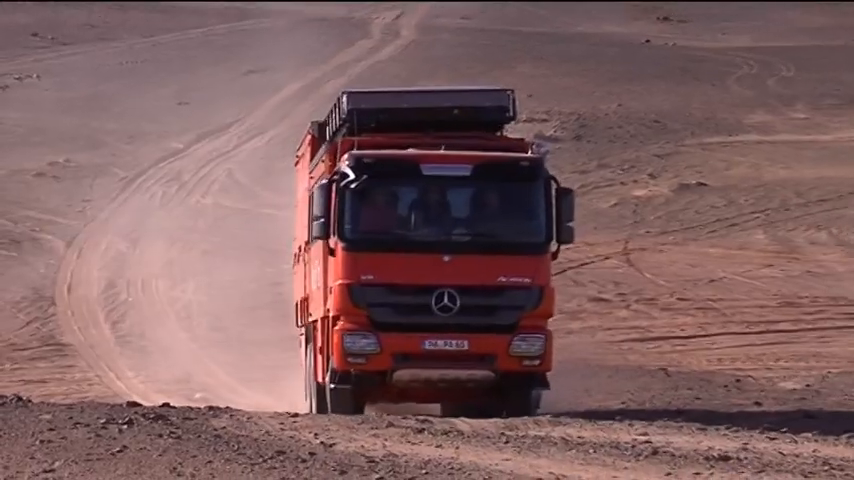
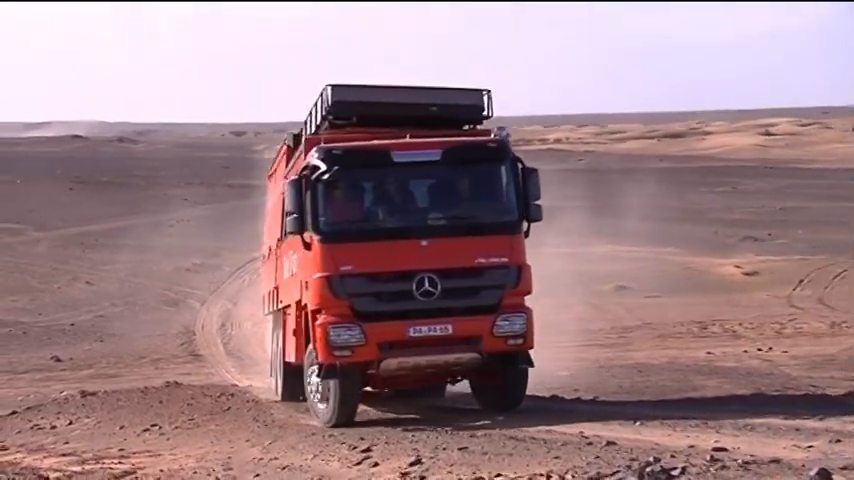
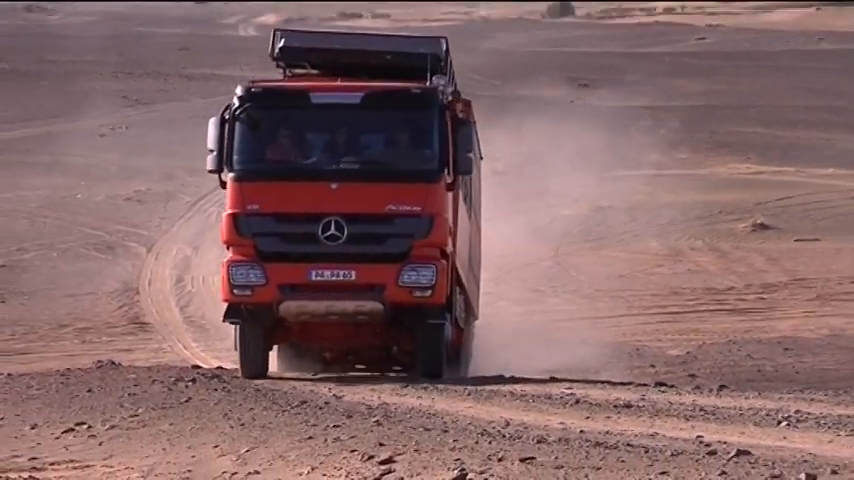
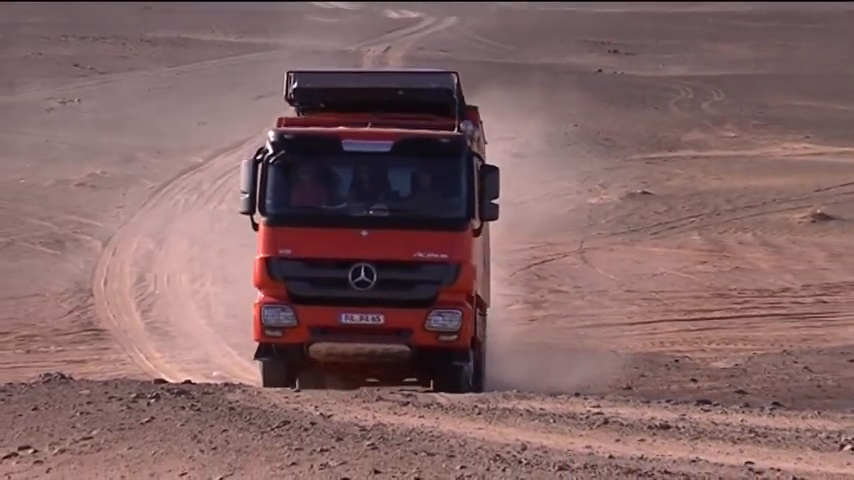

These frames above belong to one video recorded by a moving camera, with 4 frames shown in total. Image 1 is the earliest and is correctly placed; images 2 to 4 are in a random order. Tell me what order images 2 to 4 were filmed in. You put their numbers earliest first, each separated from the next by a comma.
4, 3, 2
